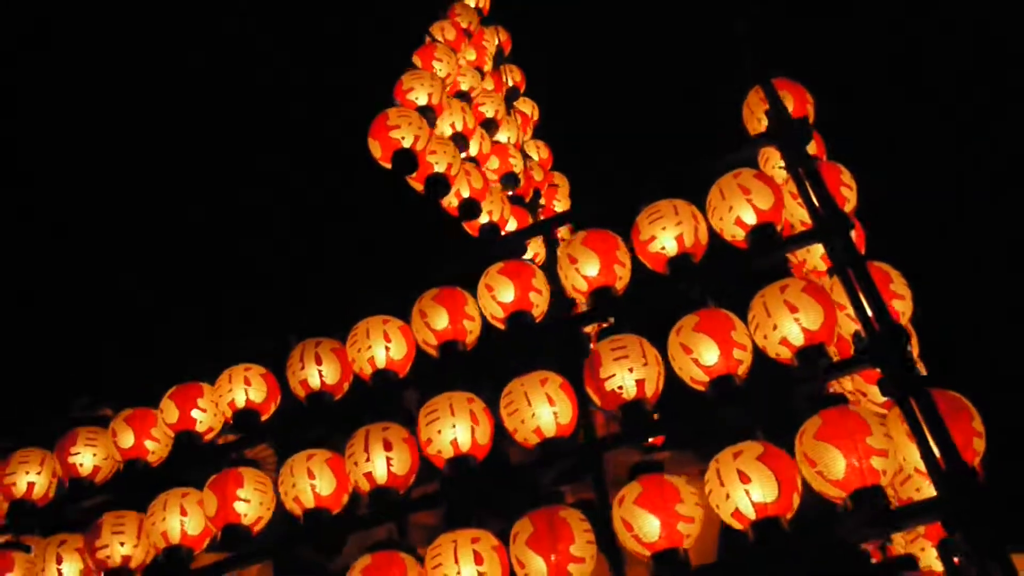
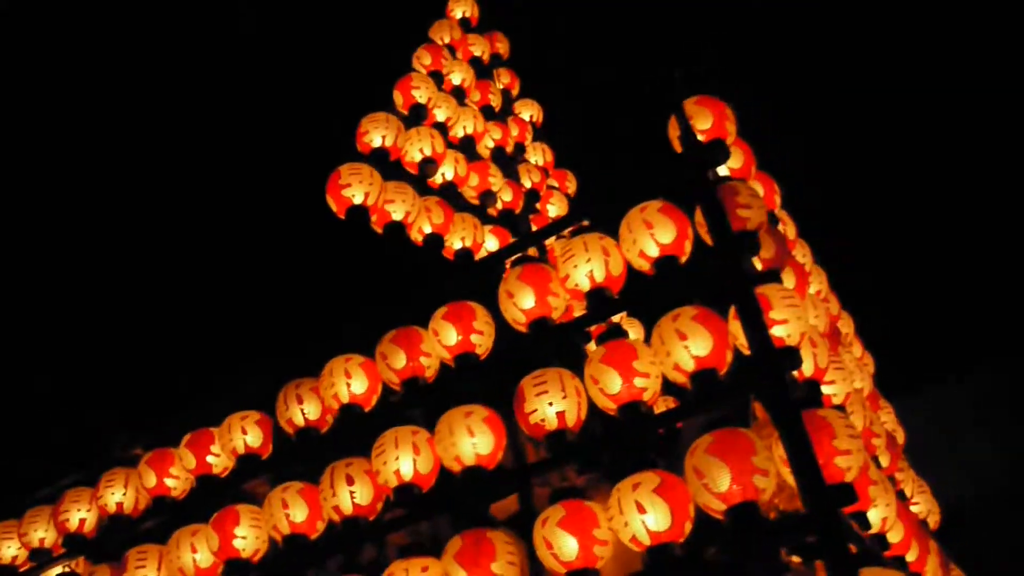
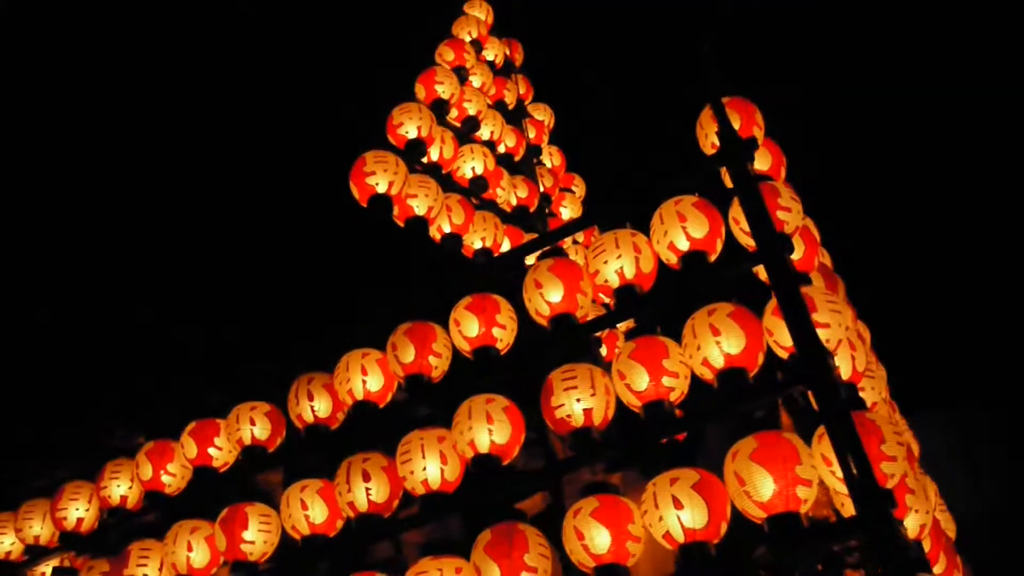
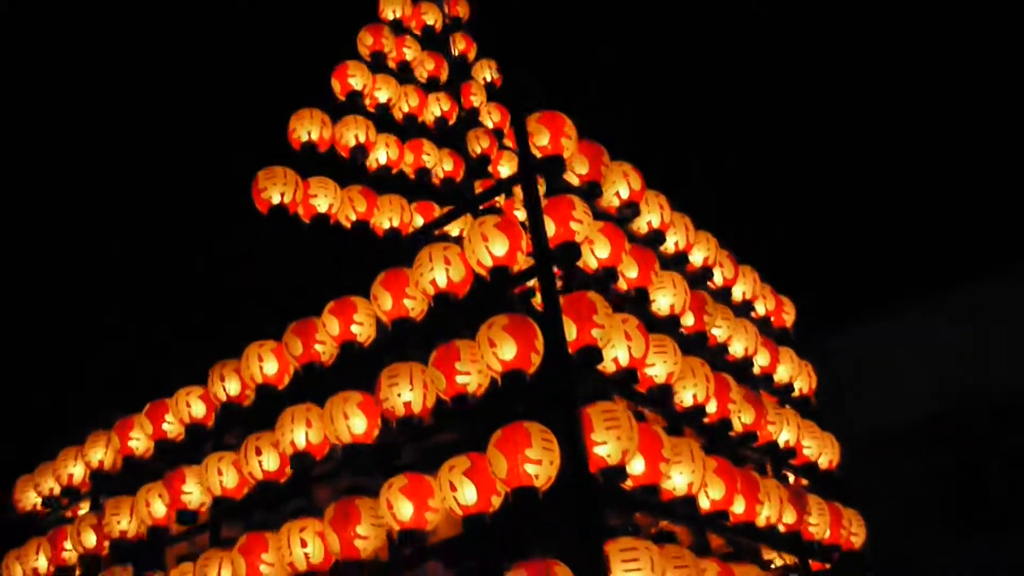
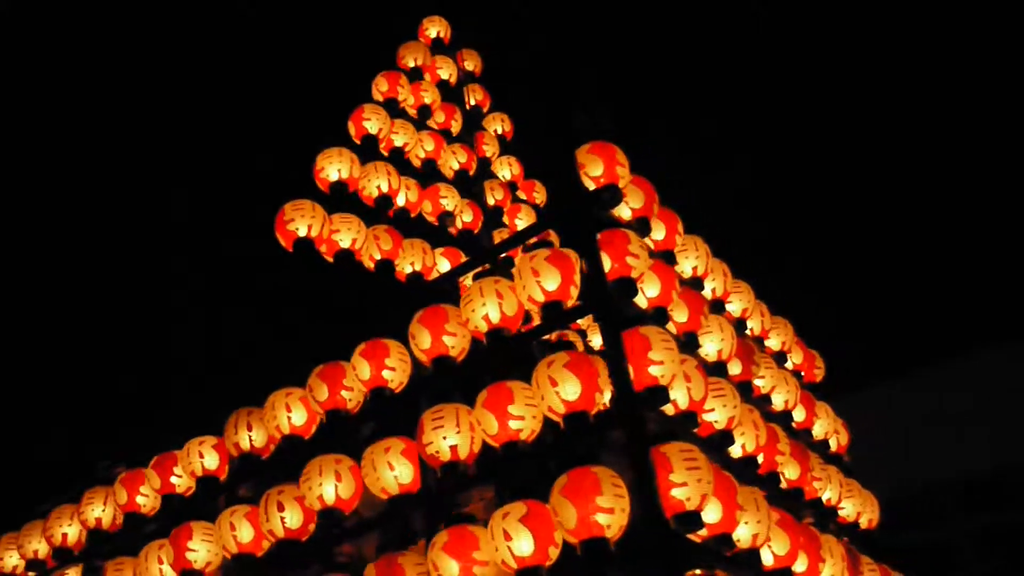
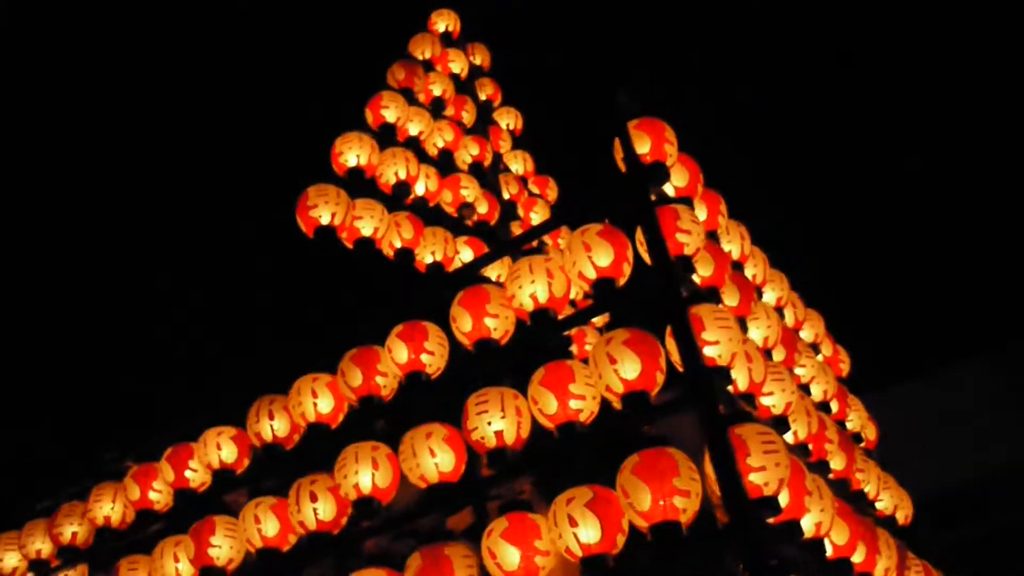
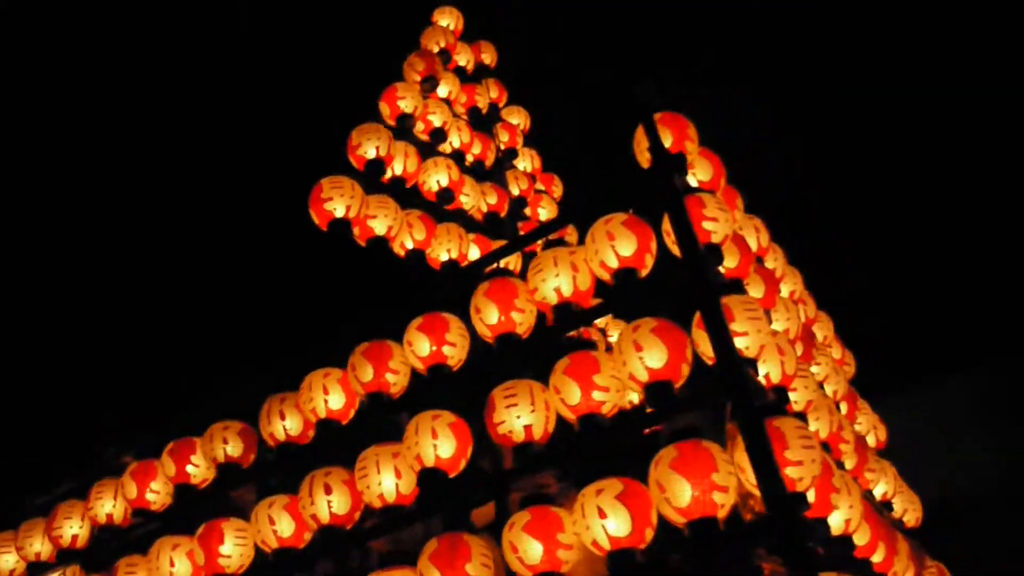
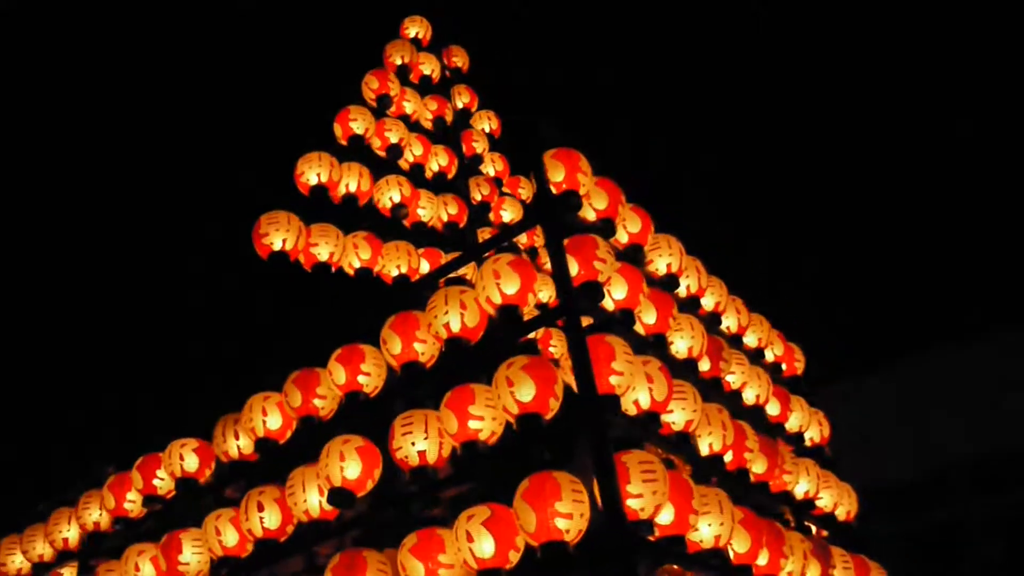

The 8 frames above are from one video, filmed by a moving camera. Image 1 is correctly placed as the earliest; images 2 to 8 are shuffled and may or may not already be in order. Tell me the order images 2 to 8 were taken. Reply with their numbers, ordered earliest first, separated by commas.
3, 2, 7, 6, 5, 8, 4
